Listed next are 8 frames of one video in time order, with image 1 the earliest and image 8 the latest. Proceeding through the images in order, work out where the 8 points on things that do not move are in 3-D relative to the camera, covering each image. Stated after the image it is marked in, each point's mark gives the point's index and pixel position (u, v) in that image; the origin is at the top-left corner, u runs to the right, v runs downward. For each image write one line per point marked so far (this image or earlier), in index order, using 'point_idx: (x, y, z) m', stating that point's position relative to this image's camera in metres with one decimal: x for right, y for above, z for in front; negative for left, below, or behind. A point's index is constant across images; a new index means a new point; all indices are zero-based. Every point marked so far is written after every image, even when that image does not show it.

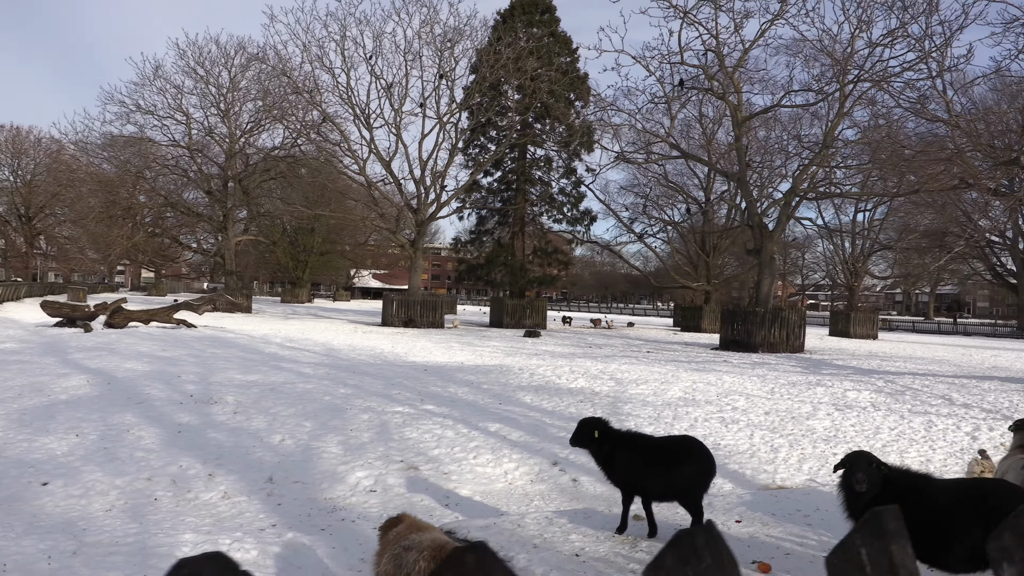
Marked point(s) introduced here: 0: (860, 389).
0: (+5.2, -1.5, +11.8) m
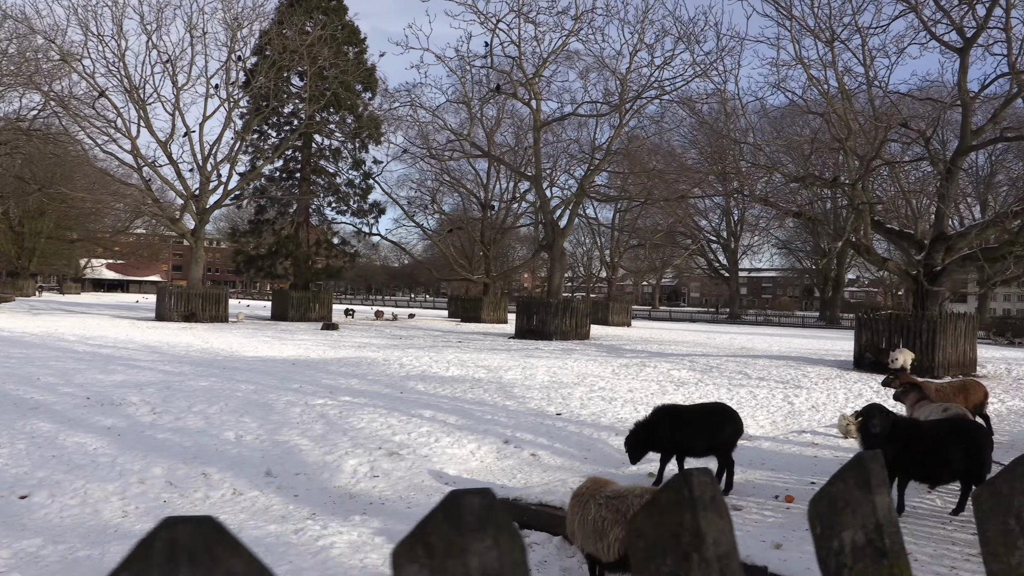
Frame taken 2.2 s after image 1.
0: (+2.9, -1.4, +13.7) m
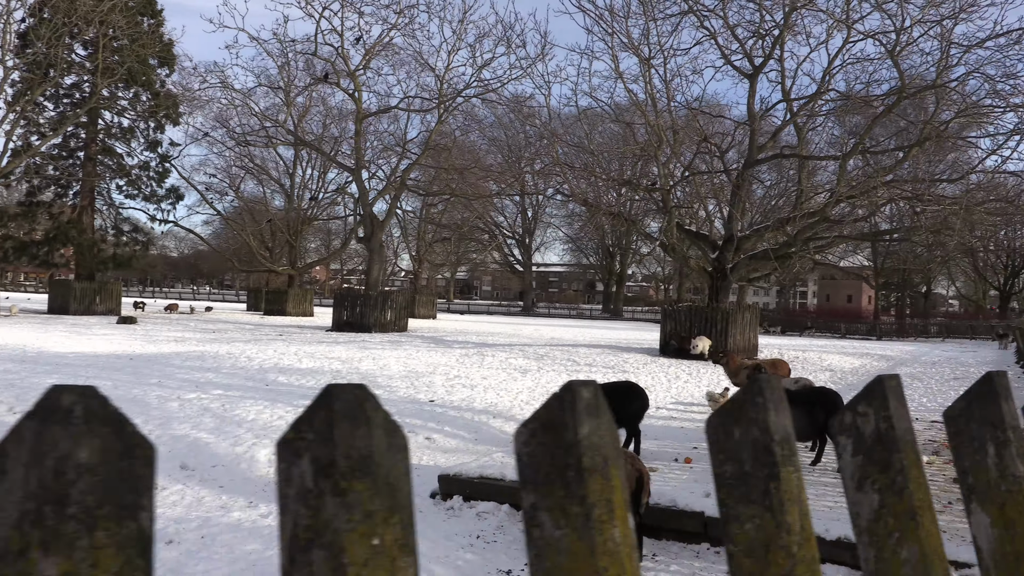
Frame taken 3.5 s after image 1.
0: (0.0, -1.3, +14.5) m
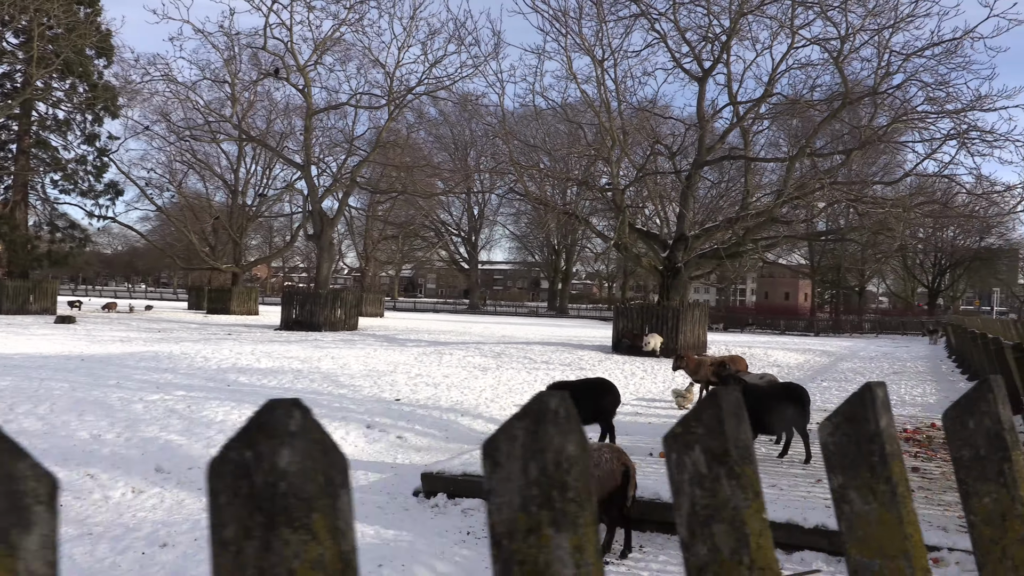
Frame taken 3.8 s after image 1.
0: (-0.7, -1.2, +14.5) m
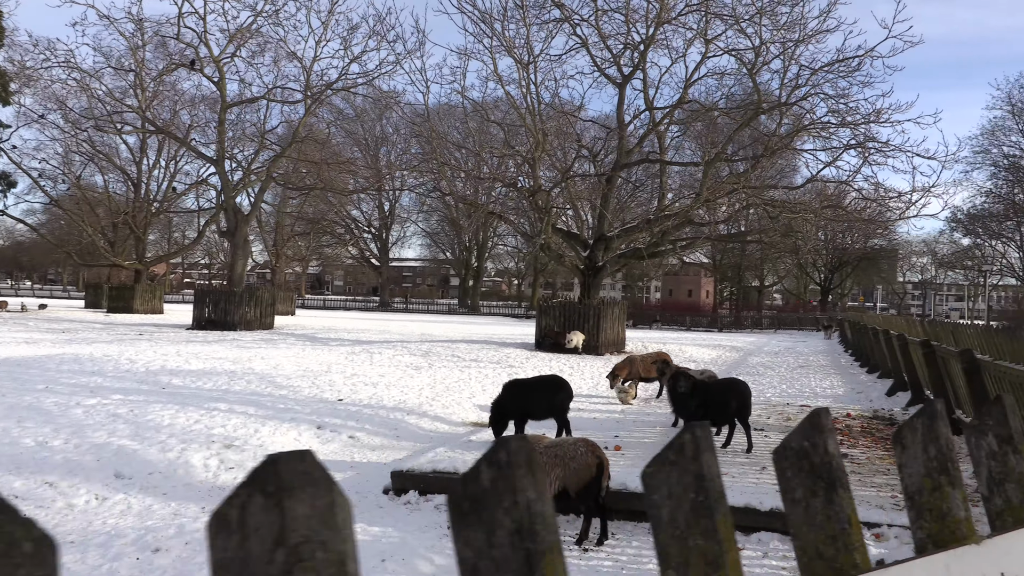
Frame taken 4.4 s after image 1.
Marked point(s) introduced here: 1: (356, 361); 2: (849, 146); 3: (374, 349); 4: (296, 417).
0: (-2.0, -1.2, +14.6) m
1: (-2.5, -1.2, +12.9) m
2: (+7.4, +3.1, +17.4) m
3: (-2.7, -1.2, +15.6) m
4: (-2.1, -1.3, +7.7) m
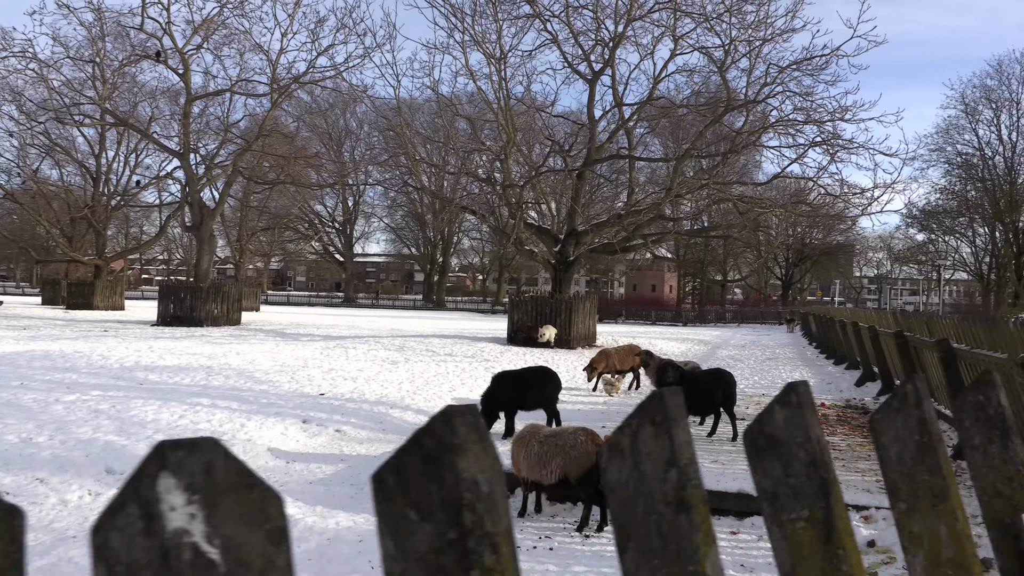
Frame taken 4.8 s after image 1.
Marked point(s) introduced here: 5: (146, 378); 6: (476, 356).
0: (-2.5, -1.1, +14.5) m
1: (-2.9, -1.1, +12.8) m
2: (+6.8, +3.2, +17.8) m
3: (-3.2, -1.1, +15.5) m
4: (-2.3, -1.2, +7.7) m
5: (-4.2, -1.0, +9.0) m
6: (-0.7, -1.3, +14.7) m
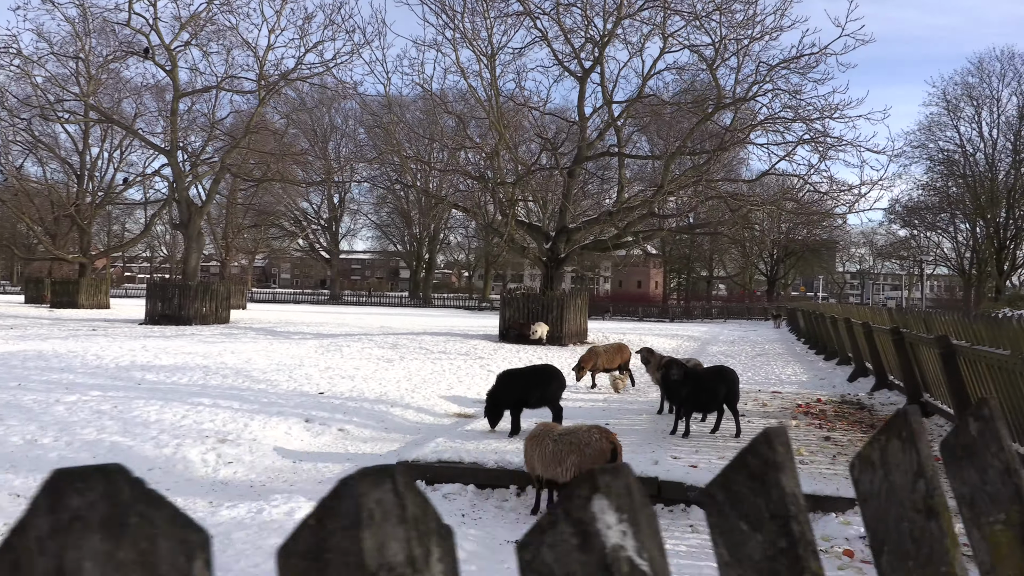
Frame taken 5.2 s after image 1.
0: (-2.6, -1.1, +14.5) m
1: (-3.0, -1.1, +12.8) m
2: (+6.6, +3.3, +17.9) m
3: (-3.4, -1.1, +15.5) m
4: (-2.2, -1.2, +7.7) m
5: (-4.2, -1.0, +9.0) m
6: (-0.8, -1.2, +14.7) m
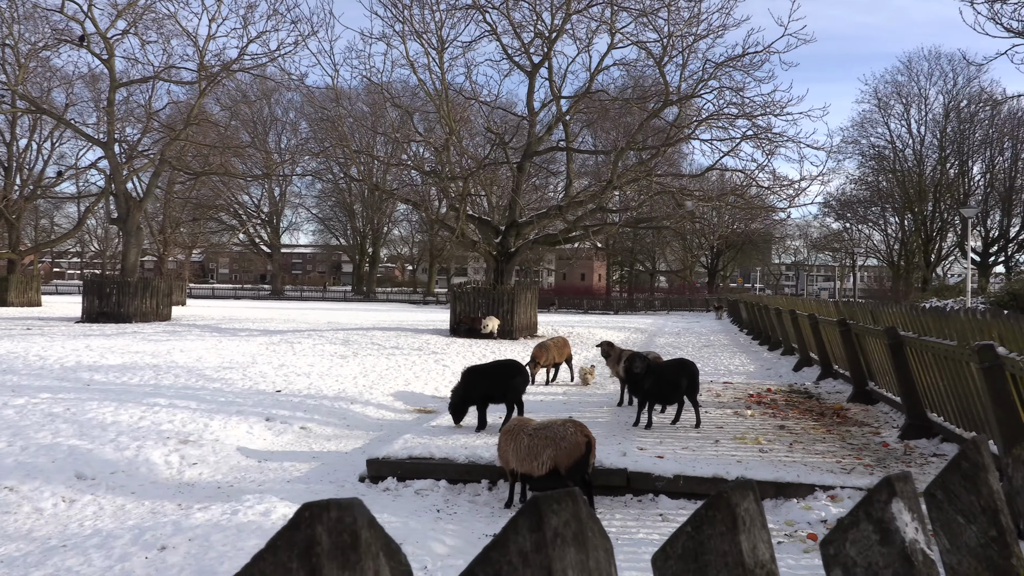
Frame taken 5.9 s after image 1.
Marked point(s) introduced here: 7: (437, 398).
0: (-3.5, -1.0, +14.4) m
1: (-3.7, -1.0, +12.6) m
2: (+5.5, +3.5, +18.4) m
3: (-4.3, -1.0, +15.3) m
4: (-2.6, -1.2, +7.6) m
5: (-4.6, -1.0, +8.7) m
6: (-1.7, -1.1, +14.7) m
7: (-0.9, -1.3, +9.3) m
